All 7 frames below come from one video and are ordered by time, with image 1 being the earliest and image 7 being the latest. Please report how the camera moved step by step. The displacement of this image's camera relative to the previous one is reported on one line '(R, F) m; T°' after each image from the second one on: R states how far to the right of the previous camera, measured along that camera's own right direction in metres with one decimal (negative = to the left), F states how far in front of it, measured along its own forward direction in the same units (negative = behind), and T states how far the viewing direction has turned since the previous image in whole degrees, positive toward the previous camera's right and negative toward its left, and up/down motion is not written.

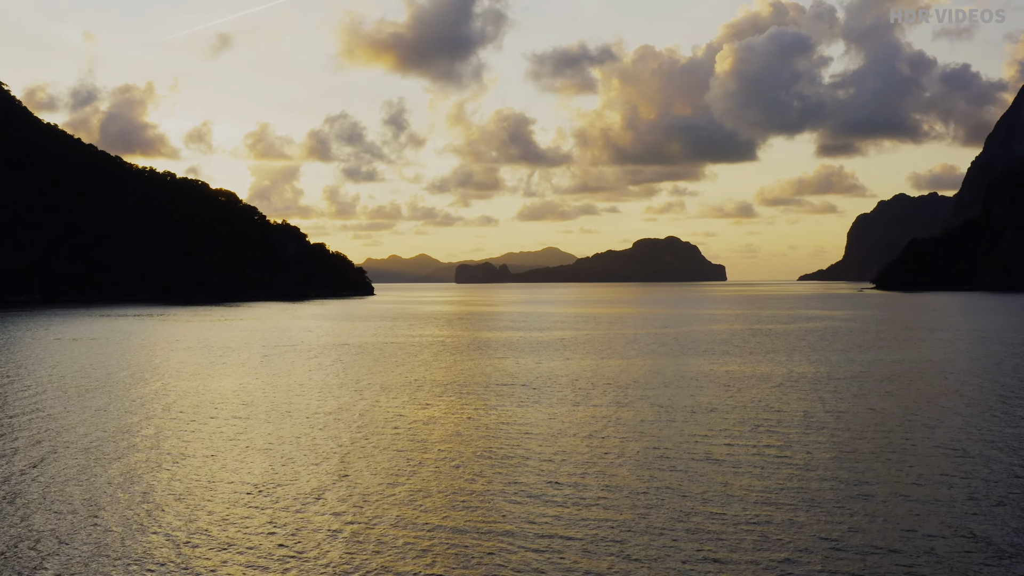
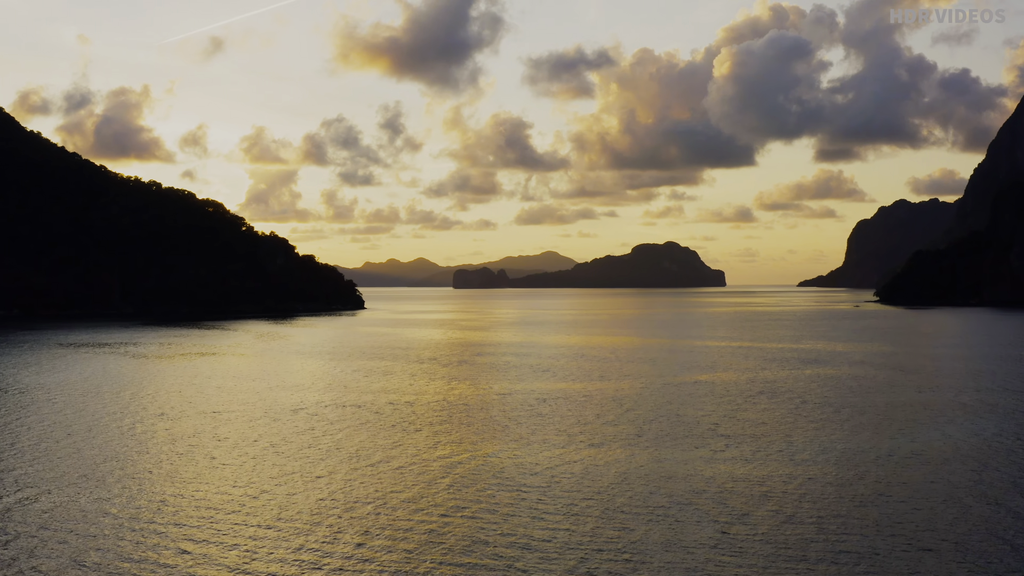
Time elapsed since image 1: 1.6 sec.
(+1.1, +3.2) m; 0°
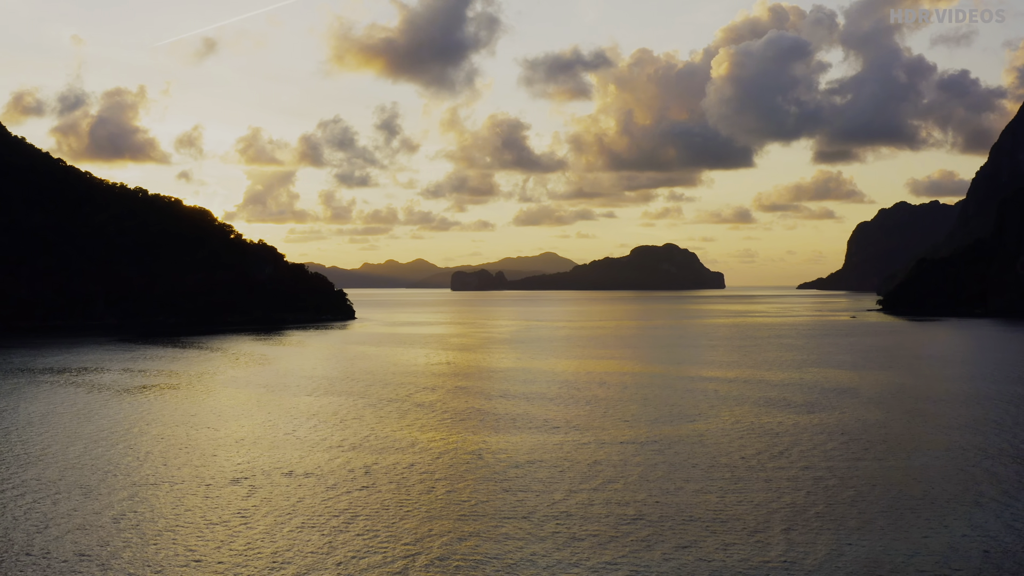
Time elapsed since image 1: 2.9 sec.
(+0.8, +2.7) m; 0°
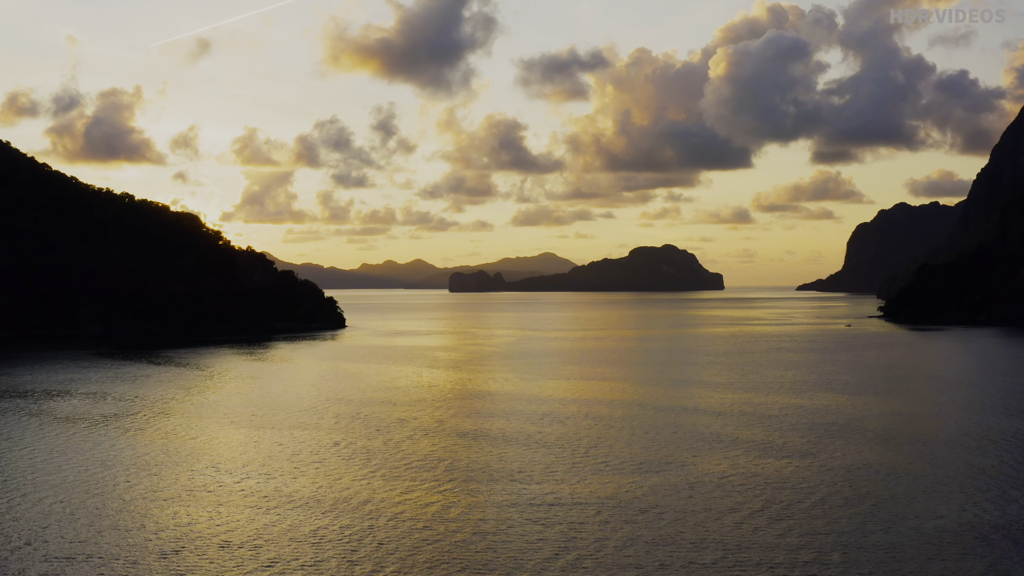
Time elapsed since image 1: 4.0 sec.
(+1.0, +2.2) m; 0°
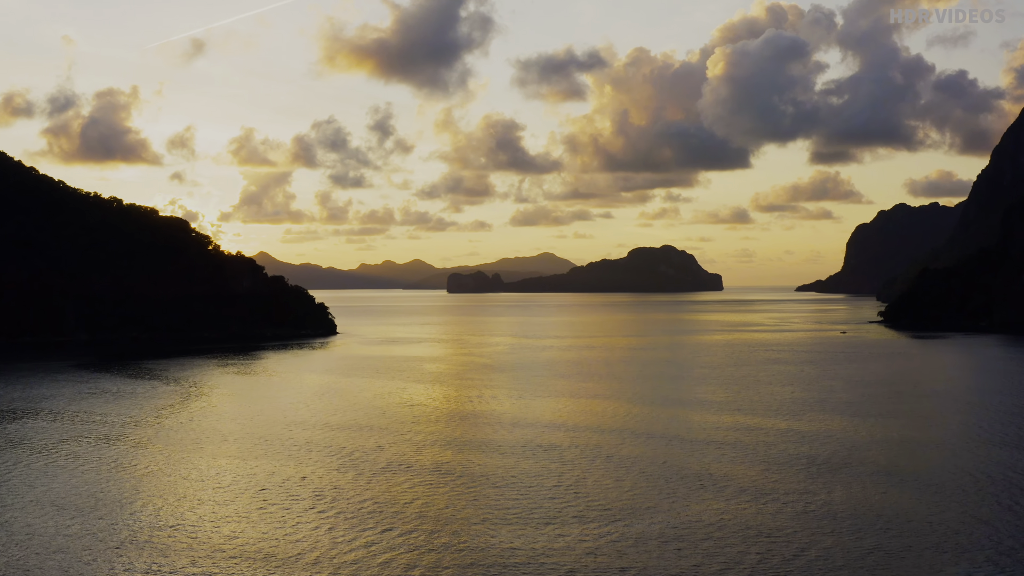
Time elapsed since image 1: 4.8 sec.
(+0.9, +1.8) m; 0°
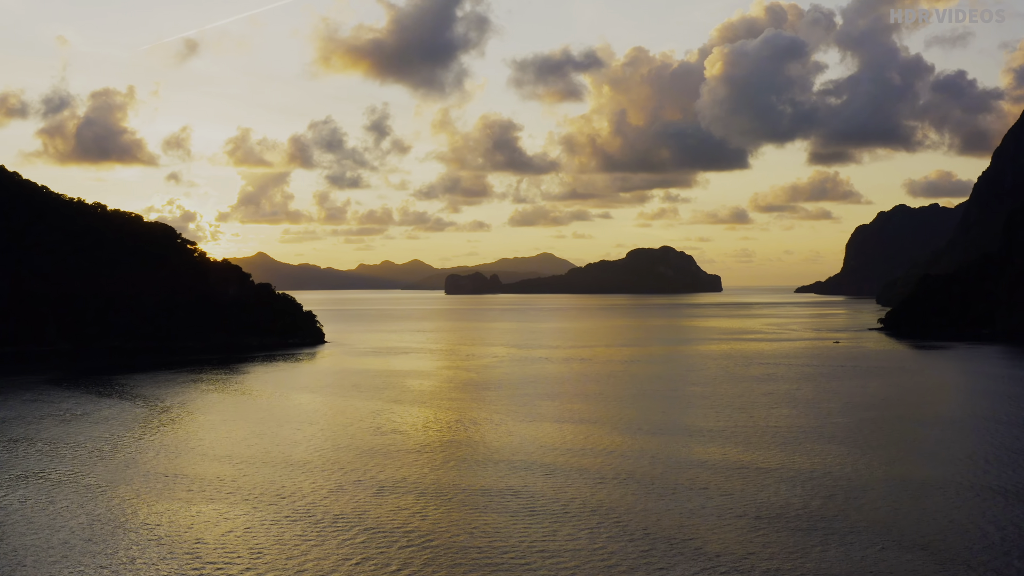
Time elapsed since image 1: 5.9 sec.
(+1.2, +2.3) m; 0°
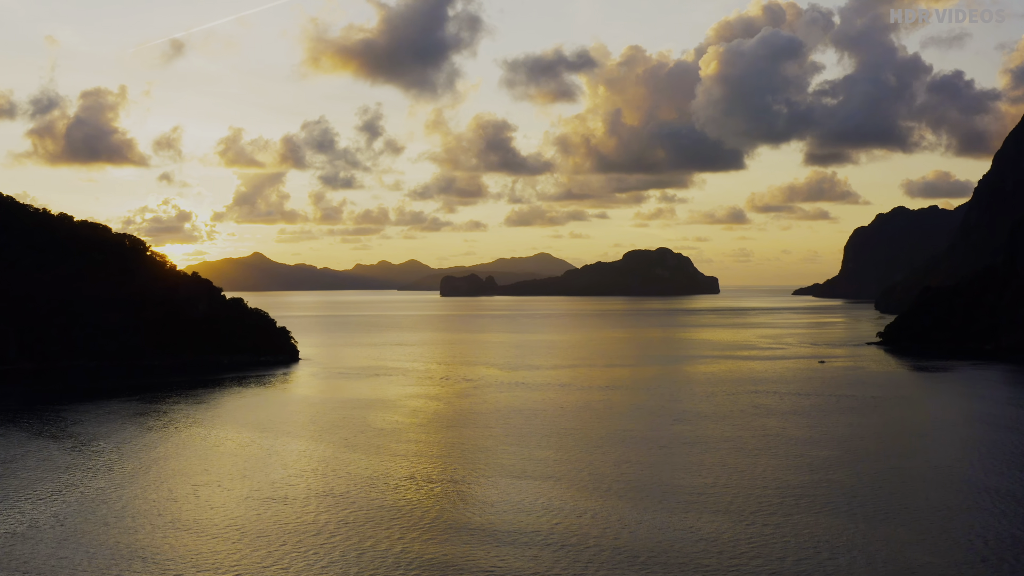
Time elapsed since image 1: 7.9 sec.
(+2.3, +4.5) m; 0°
